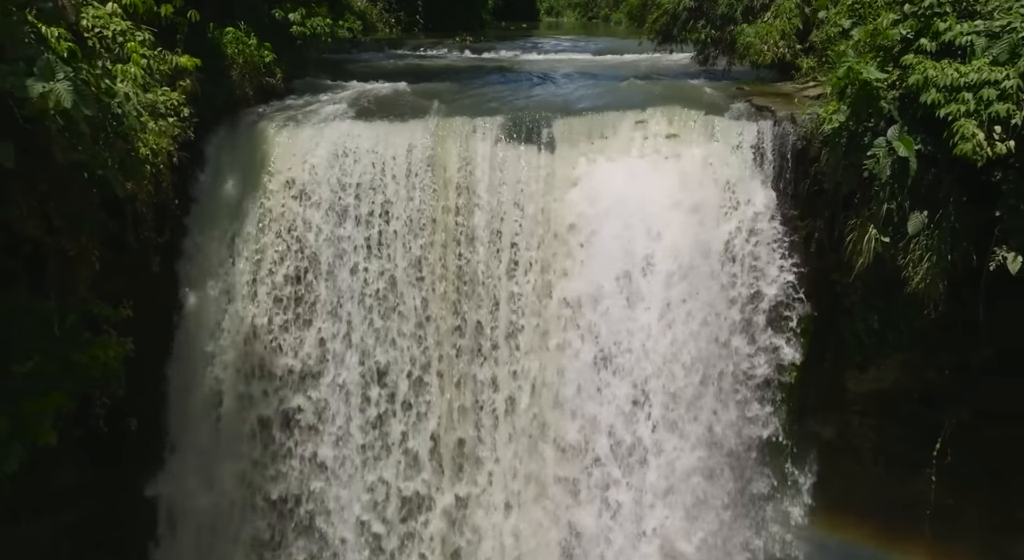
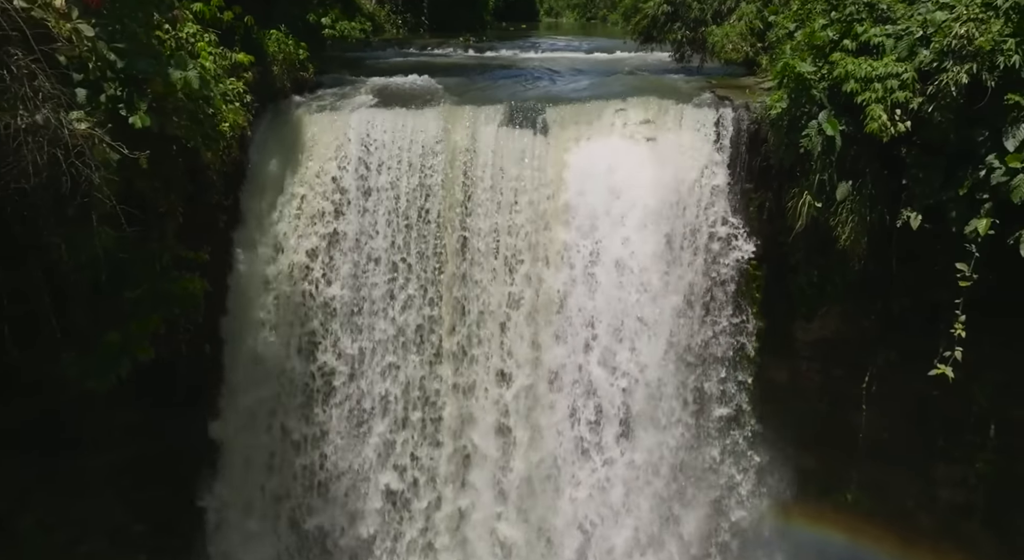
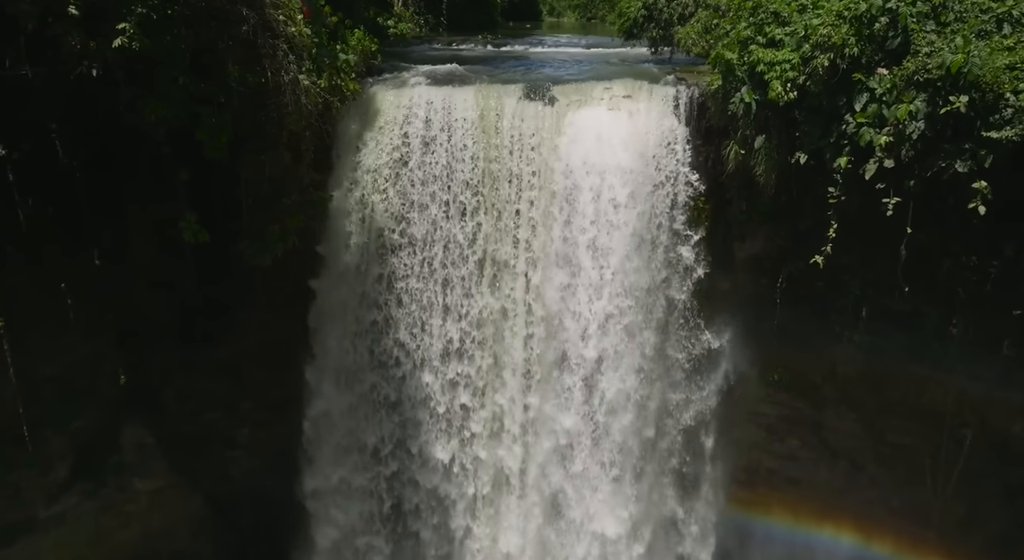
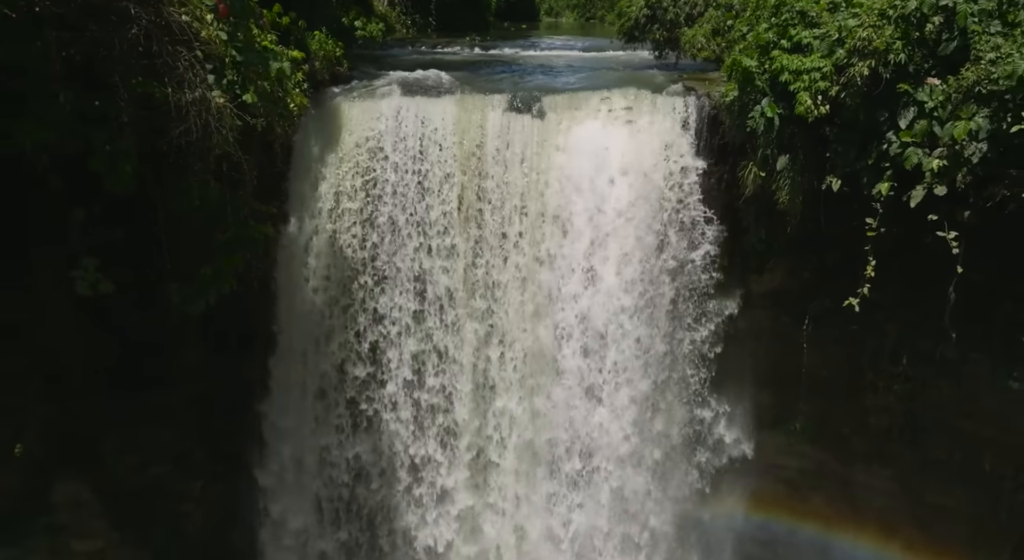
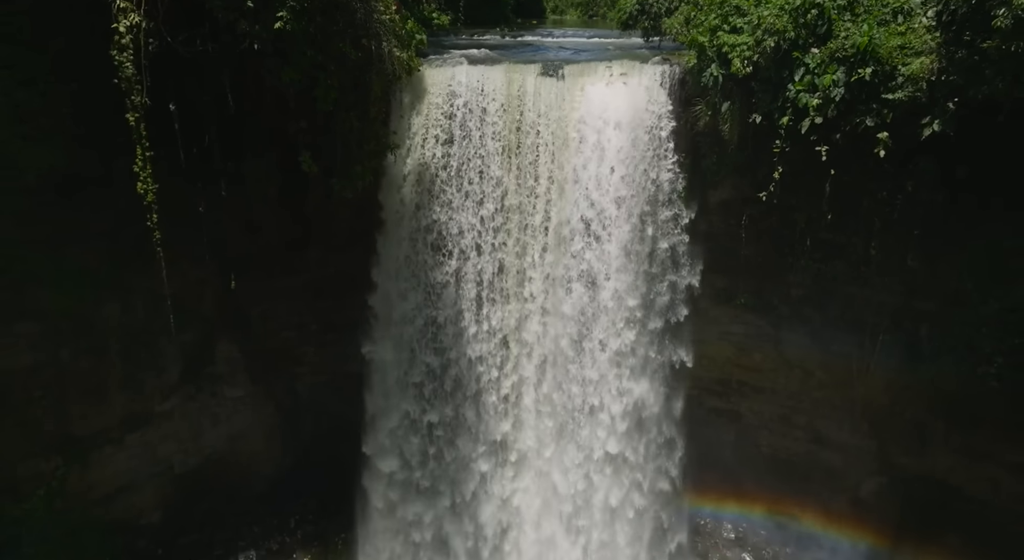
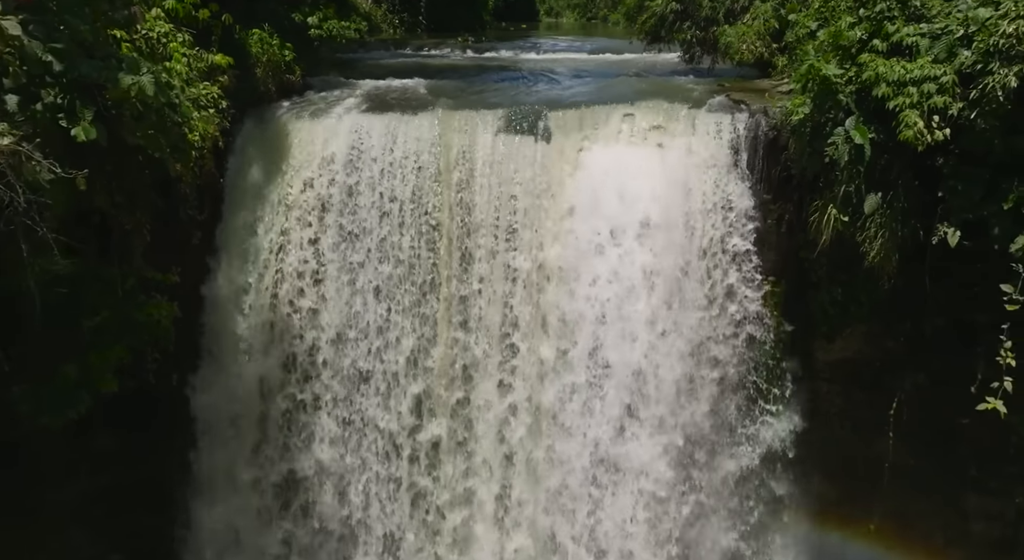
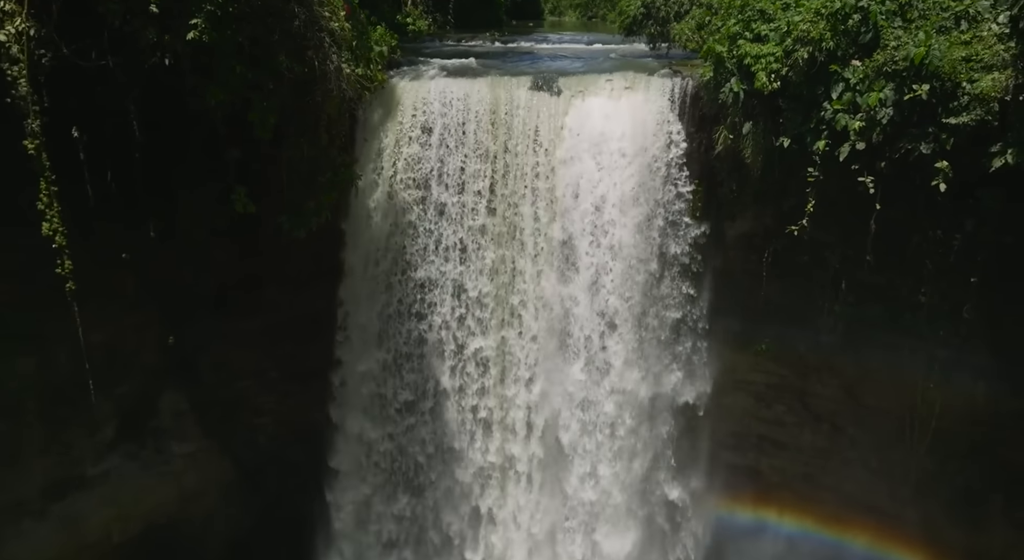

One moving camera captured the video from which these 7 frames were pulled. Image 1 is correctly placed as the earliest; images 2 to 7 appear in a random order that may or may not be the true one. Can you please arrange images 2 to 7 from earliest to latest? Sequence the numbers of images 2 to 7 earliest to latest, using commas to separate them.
6, 2, 4, 3, 7, 5
